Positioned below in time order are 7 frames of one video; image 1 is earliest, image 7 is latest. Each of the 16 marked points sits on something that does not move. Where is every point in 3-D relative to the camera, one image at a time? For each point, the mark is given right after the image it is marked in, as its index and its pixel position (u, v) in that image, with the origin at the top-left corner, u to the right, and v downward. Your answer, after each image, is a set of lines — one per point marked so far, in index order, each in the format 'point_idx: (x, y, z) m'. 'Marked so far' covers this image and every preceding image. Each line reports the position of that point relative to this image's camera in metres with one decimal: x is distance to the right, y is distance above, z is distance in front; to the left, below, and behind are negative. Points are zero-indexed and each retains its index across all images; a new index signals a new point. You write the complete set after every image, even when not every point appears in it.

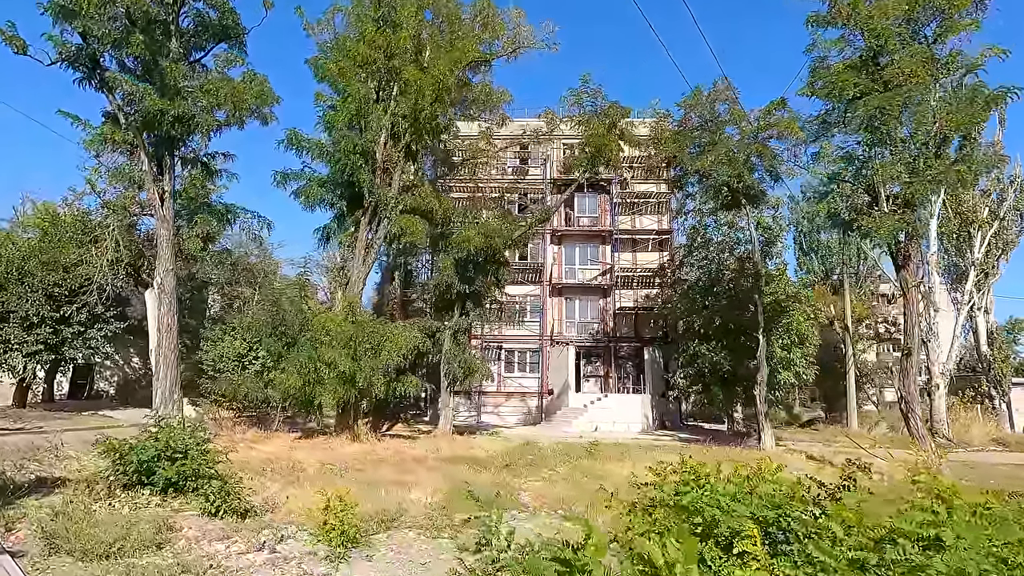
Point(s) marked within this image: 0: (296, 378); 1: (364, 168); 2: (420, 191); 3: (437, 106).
0: (-5.5, -2.3, +16.9) m
1: (-4.2, +3.5, +19.1) m
2: (-2.7, +2.9, +19.5) m
3: (-2.0, +5.3, +19.1) m
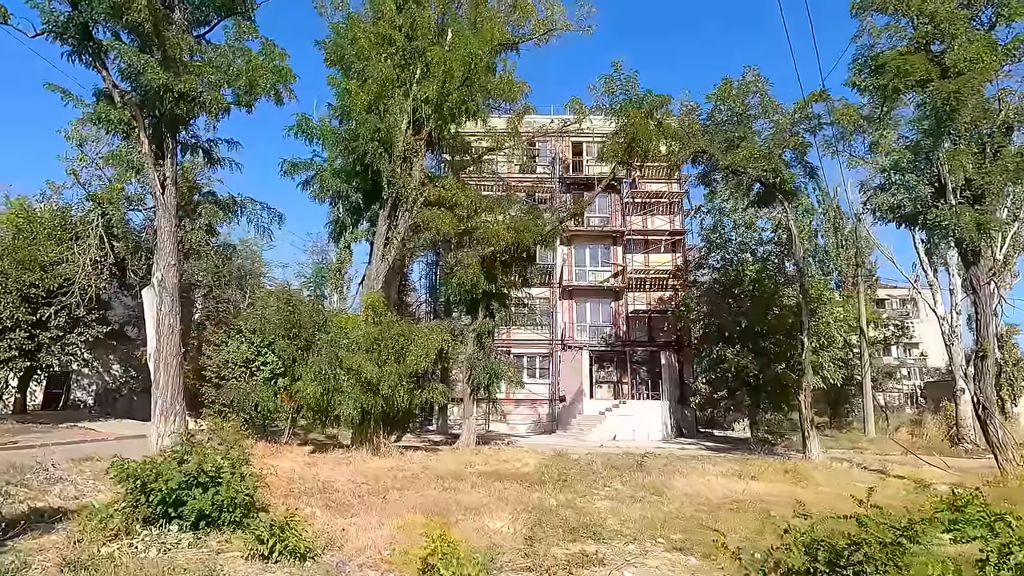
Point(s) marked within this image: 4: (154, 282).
0: (-4.6, -2.3, +15.3) m
1: (-3.4, +3.5, +17.5) m
2: (-1.9, +2.9, +18.0) m
3: (-1.2, +5.4, +17.7) m
4: (-8.2, +0.1, +14.8) m
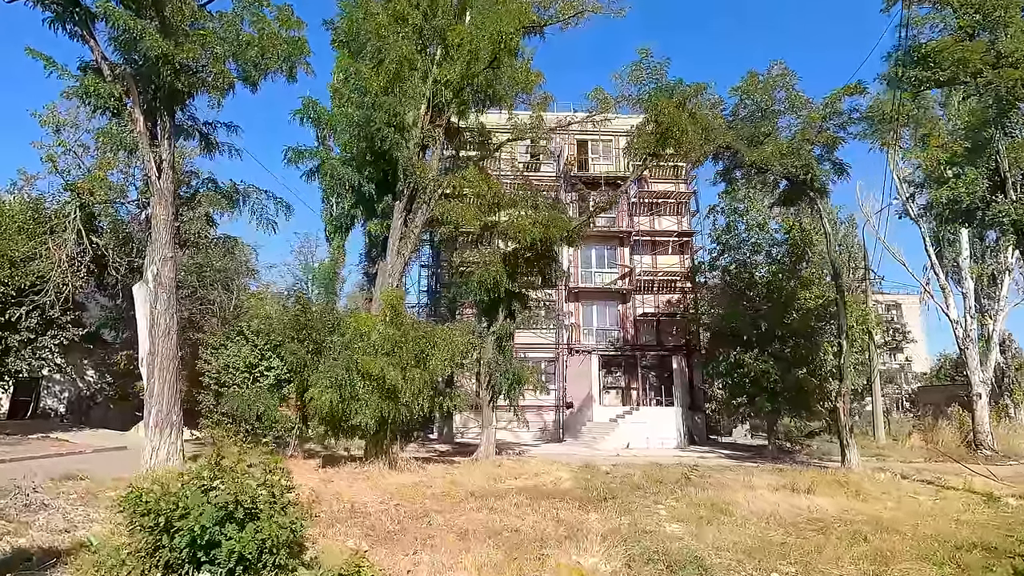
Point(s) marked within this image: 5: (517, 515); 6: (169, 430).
0: (-3.9, -2.2, +13.8) m
1: (-2.7, +3.6, +16.1) m
2: (-1.2, +2.9, +16.7) m
3: (-0.5, +5.4, +16.4) m
4: (-7.4, +0.2, +13.2) m
5: (+0.1, -3.5, +10.1) m
6: (-6.7, -2.8, +12.7) m
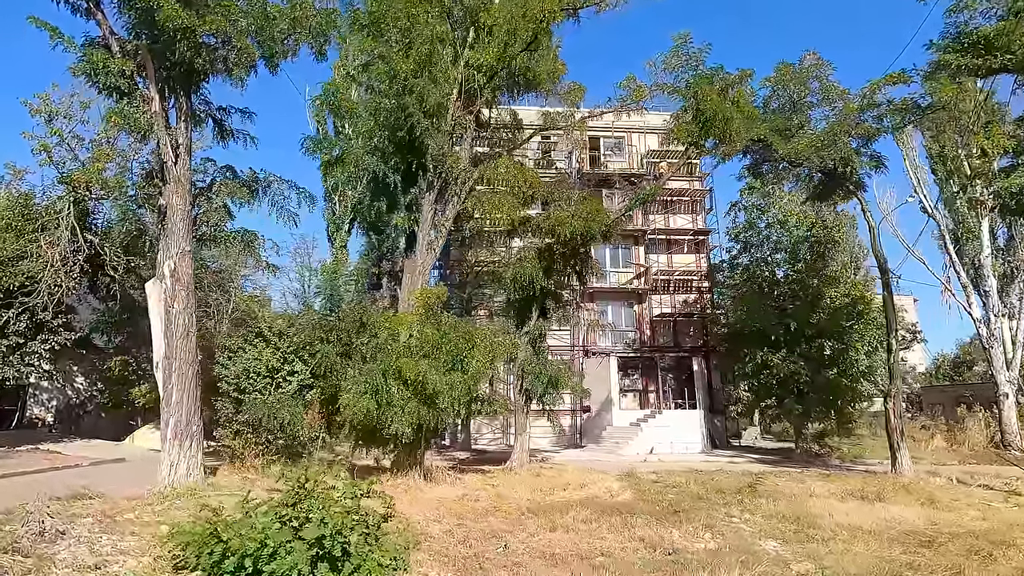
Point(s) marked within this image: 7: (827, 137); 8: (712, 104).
0: (-2.9, -2.2, +12.7) m
1: (-1.8, +3.6, +15.1) m
2: (-0.4, +3.0, +15.6) m
3: (+0.3, +5.5, +15.4) m
4: (-6.4, +0.3, +12.0) m
5: (+1.2, -3.4, +9.0) m
6: (-5.7, -2.7, +11.5) m
7: (+9.4, +4.5, +19.5) m
8: (+5.1, +4.7, +16.6) m
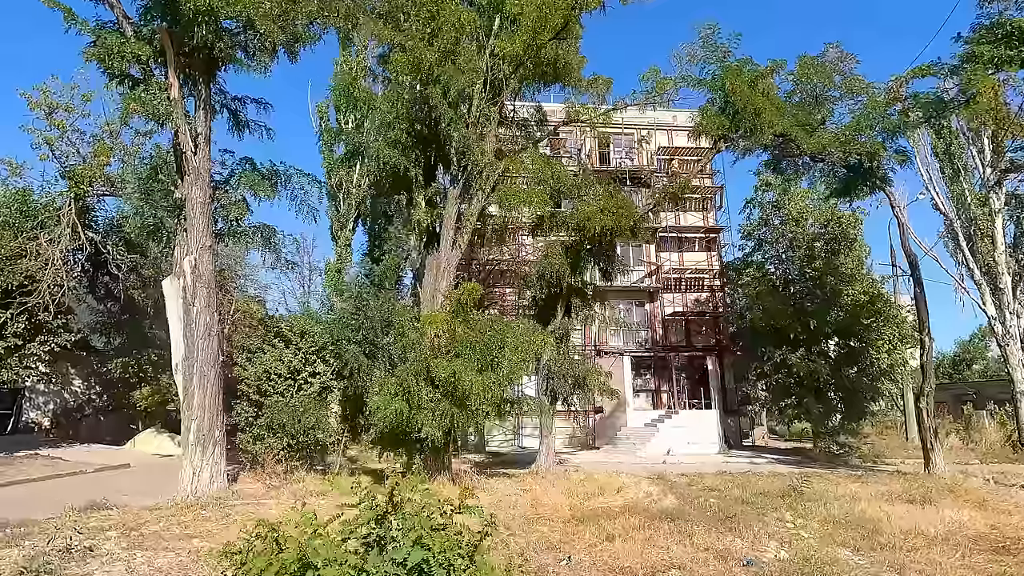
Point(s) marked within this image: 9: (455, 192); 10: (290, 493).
0: (-2.2, -2.1, +12.1) m
1: (-1.2, +3.7, +14.5) m
2: (+0.2, +3.1, +15.1) m
3: (+0.9, +5.5, +14.8) m
4: (-5.8, +0.3, +11.4) m
5: (+1.9, -3.4, +8.5) m
6: (-5.0, -2.7, +10.9) m
7: (+10.0, +4.6, +19.1) m
8: (+5.7, +4.8, +16.2) m
9: (-1.3, +2.2, +14.9) m
10: (-4.0, -3.7, +11.6) m
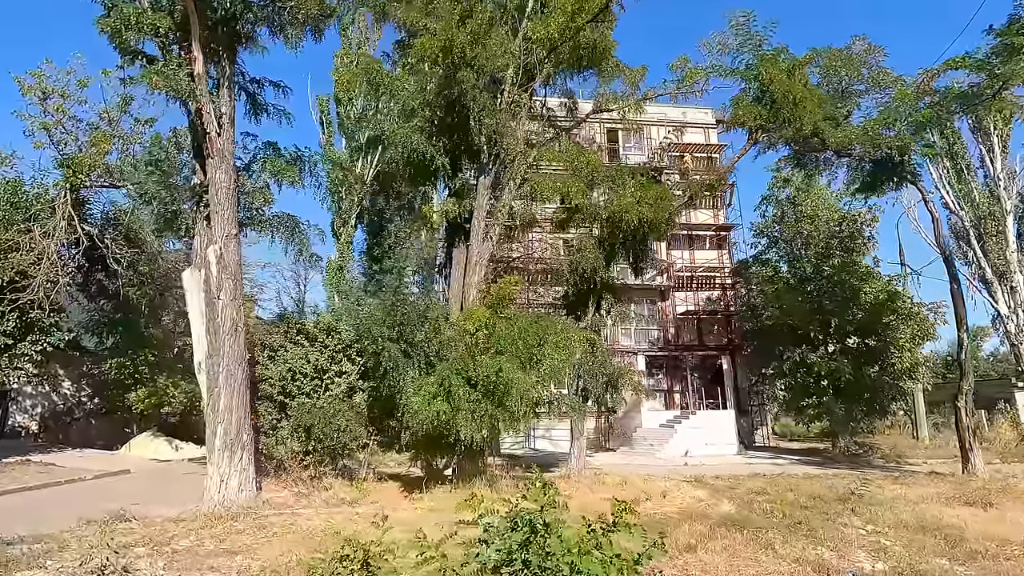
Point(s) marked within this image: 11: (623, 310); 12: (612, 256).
0: (-1.4, -2.0, +11.3) m
1: (-0.5, +3.8, +13.8) m
2: (+0.9, +3.2, +14.4) m
3: (+1.6, +5.6, +14.2) m
4: (-5.0, +0.5, +10.5) m
5: (+2.8, -3.2, +7.9) m
6: (-4.2, -2.6, +10.1) m
7: (+10.6, +4.7, +18.7) m
8: (+6.3, +4.9, +15.6) m
9: (-0.6, +2.3, +14.2) m
10: (-3.2, -3.5, +10.8) m
11: (+2.6, -0.5, +15.7) m
12: (+2.2, +0.7, +14.9) m
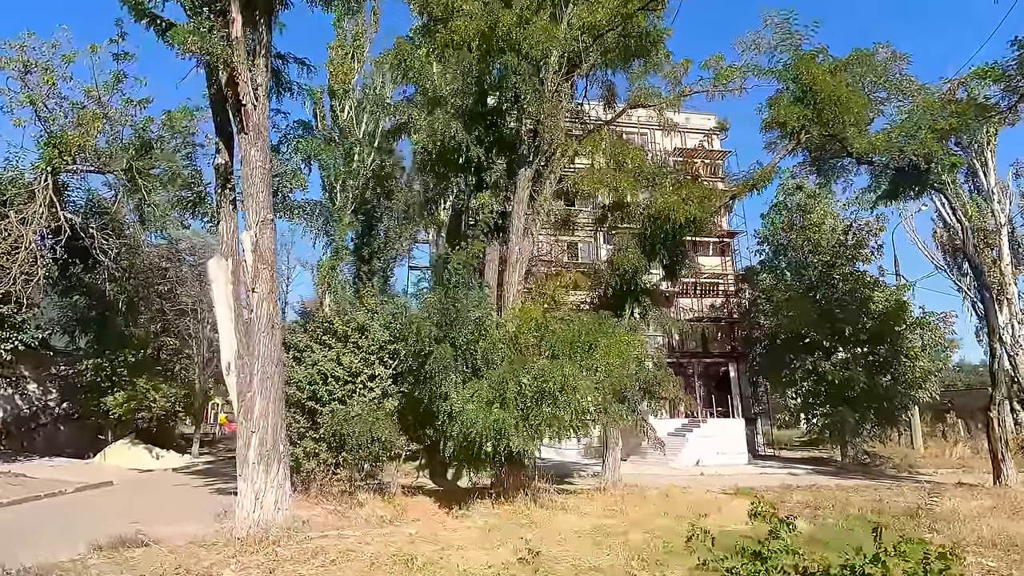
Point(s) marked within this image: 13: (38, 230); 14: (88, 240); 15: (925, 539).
0: (-0.5, -1.9, +10.3) m
1: (+0.4, +3.8, +12.9) m
2: (+1.7, +3.2, +13.6) m
3: (+2.5, +5.6, +13.4) m
4: (-4.0, +0.6, +9.3) m
5: (+3.8, -3.2, +7.1) m
6: (-3.2, -2.4, +8.9) m
7: (+11.1, +4.5, +18.5) m
8: (+7.1, +4.8, +15.2) m
9: (+0.2, +2.4, +13.3) m
10: (-2.3, -3.4, +9.7) m
11: (+3.3, -0.6, +14.9) m
12: (+3.0, +0.7, +14.1) m
13: (-11.3, +1.4, +15.7) m
14: (-11.2, +1.3, +17.3) m
15: (+5.9, -3.6, +9.4) m
